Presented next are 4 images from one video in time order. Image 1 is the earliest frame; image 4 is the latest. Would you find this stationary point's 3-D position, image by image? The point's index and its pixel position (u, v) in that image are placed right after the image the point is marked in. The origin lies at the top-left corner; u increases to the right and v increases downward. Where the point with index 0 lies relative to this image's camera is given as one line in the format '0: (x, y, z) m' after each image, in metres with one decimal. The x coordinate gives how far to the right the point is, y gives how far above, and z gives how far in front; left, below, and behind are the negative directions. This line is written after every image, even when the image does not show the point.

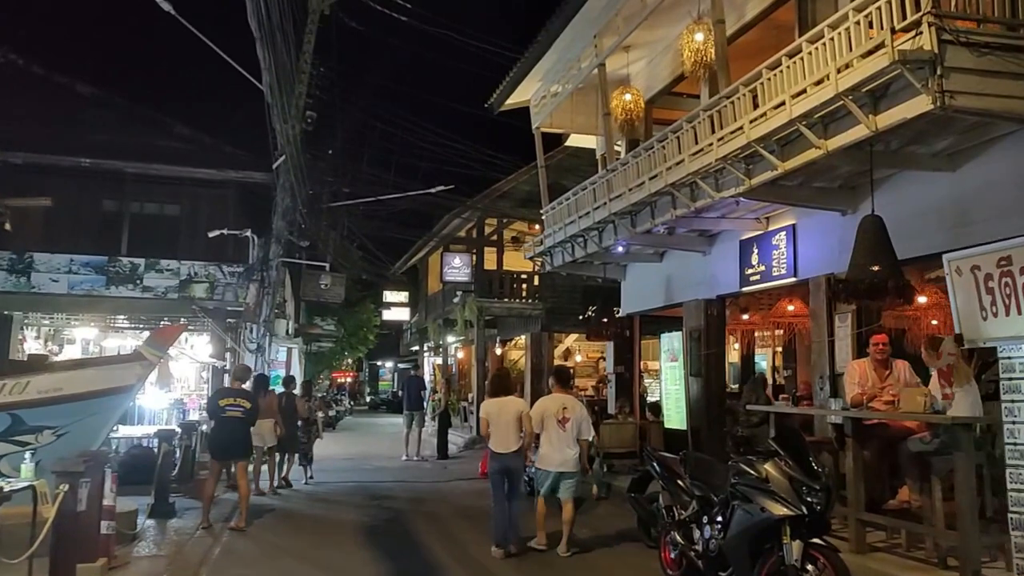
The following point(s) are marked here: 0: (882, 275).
0: (+2.9, +0.1, +6.8) m
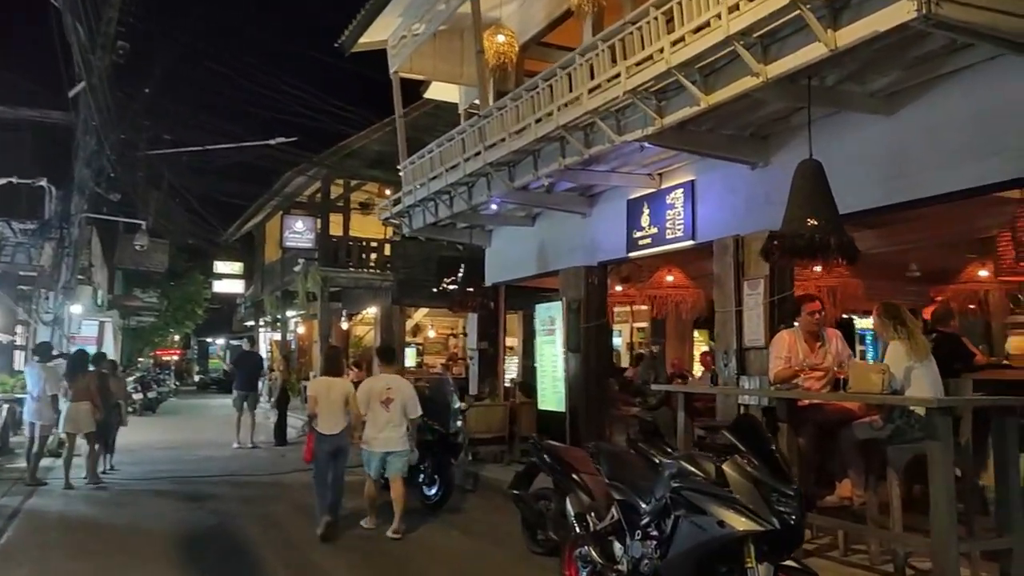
0: (+2.1, +0.4, +5.8) m
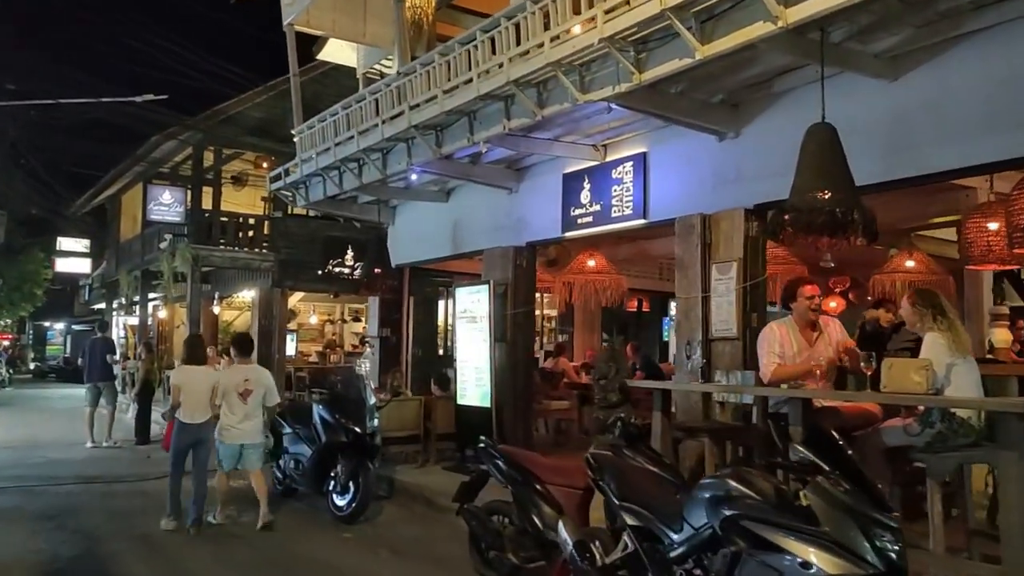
0: (+1.9, +0.5, +5.0) m
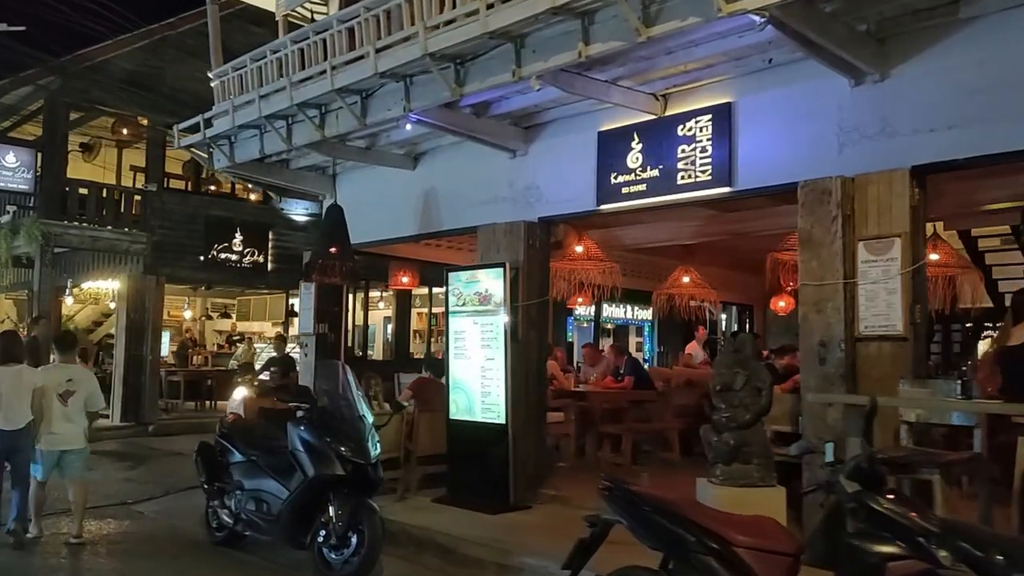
0: (+2.8, +0.6, +3.6) m
